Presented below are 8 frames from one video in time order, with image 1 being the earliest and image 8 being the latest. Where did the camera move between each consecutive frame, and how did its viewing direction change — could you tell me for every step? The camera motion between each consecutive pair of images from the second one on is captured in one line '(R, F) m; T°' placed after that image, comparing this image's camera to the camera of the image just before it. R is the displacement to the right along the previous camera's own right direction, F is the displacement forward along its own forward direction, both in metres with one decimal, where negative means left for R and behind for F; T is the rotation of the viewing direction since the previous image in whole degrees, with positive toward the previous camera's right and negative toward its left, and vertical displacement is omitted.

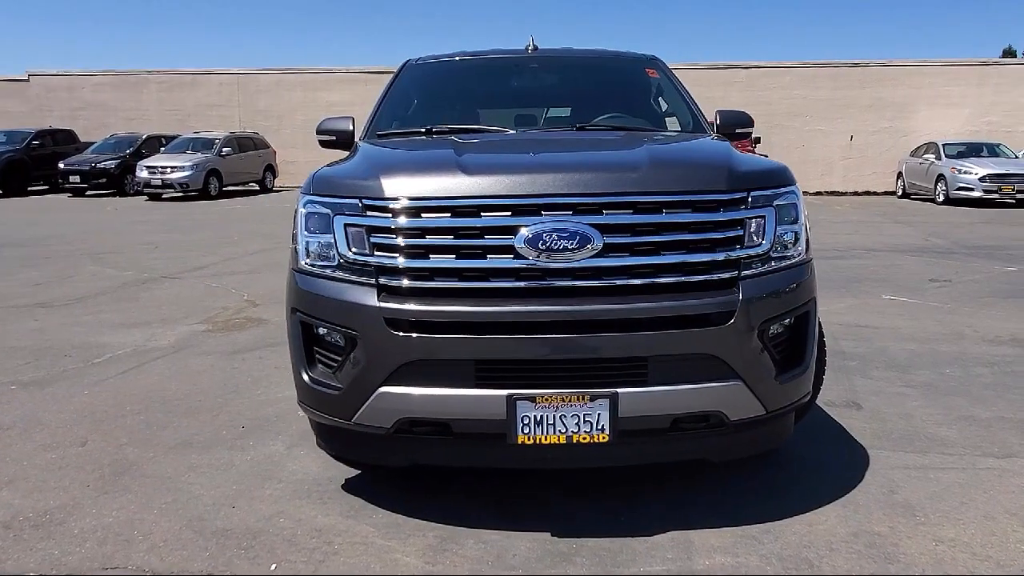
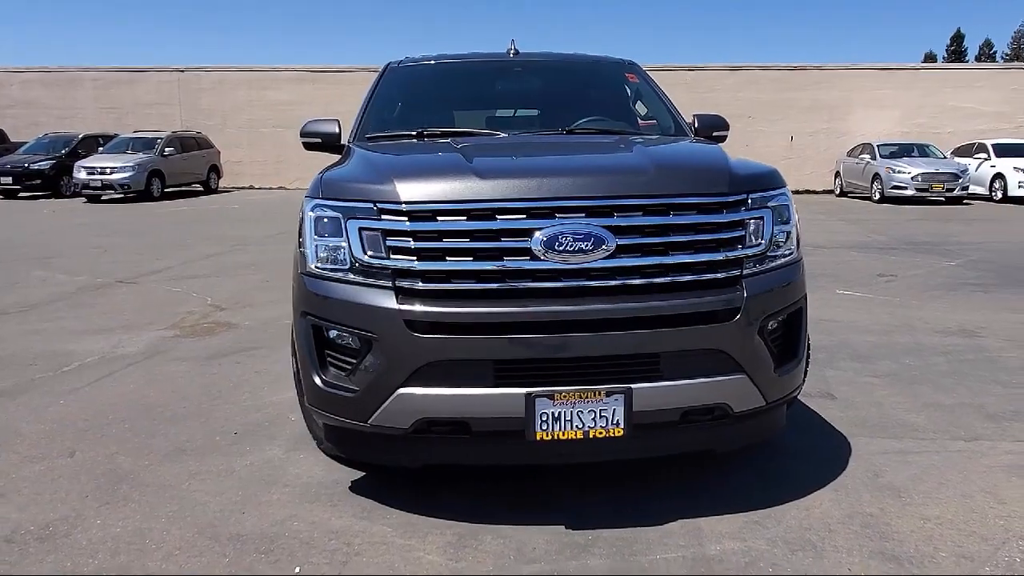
(-0.3, -0.1) m; +5°
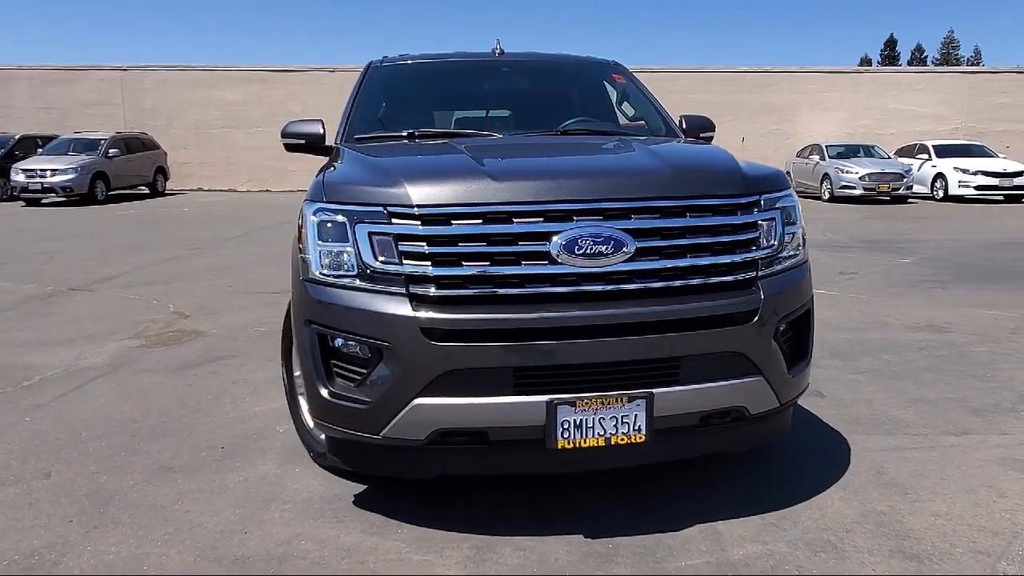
(-0.3, +0.1) m; +4°
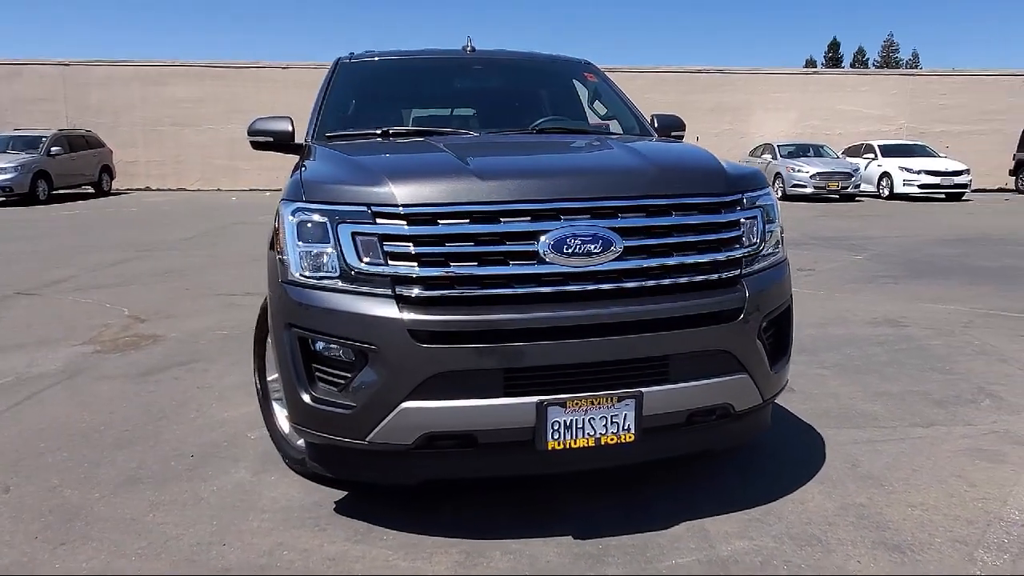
(-0.2, 0.0) m; +4°
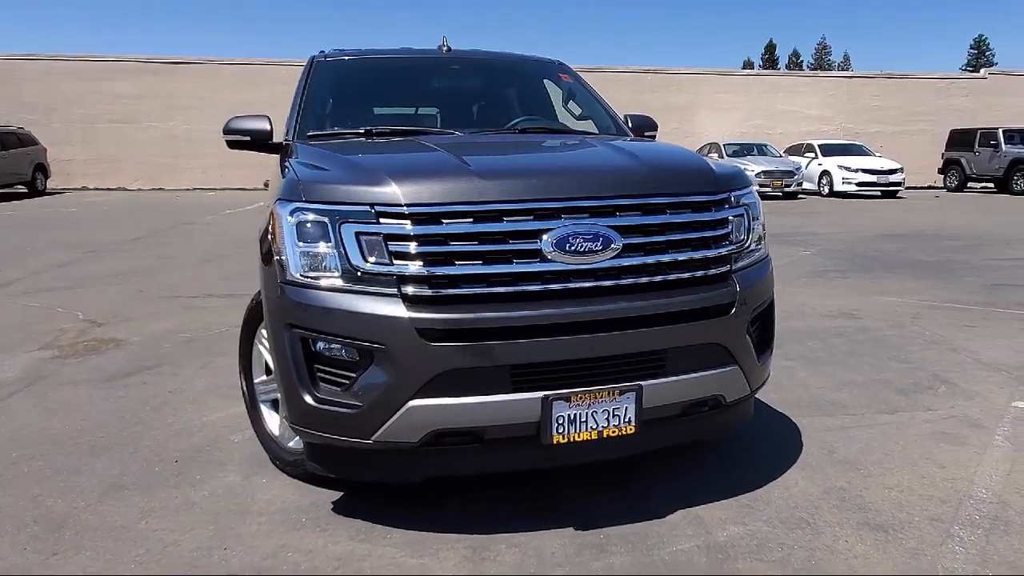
(-0.3, 0.0) m; +4°
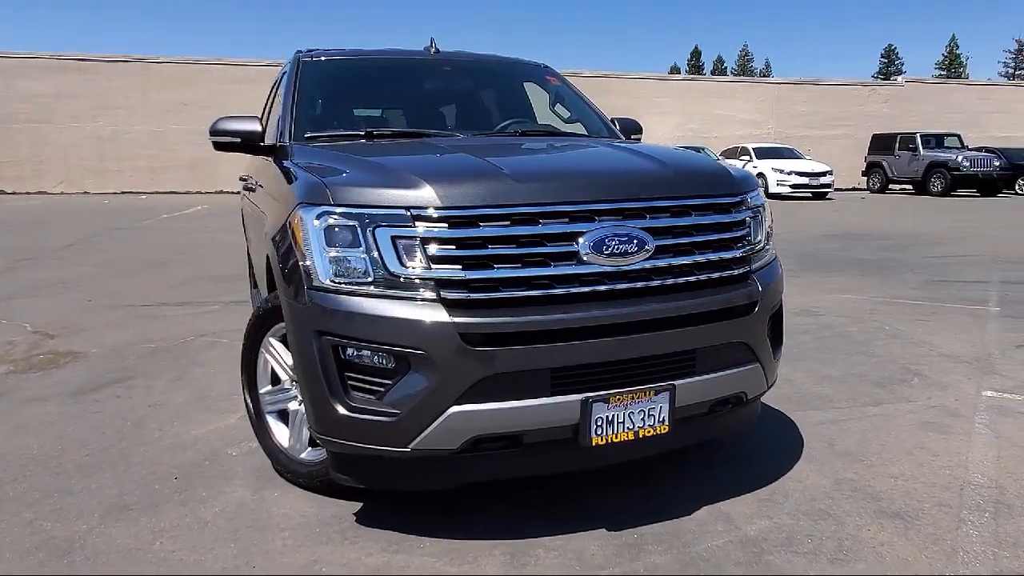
(-0.5, 0.0) m; +6°
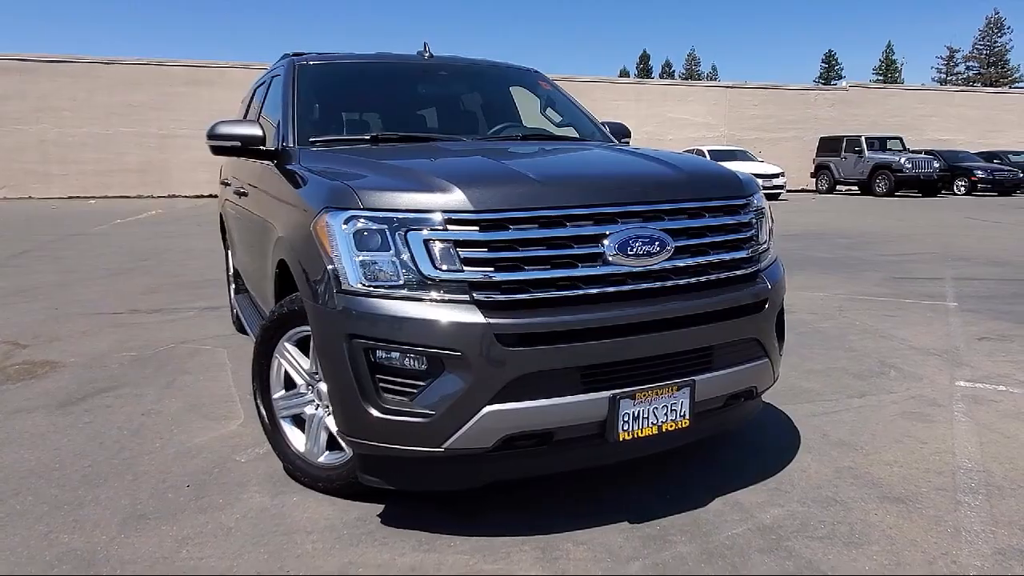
(-0.3, -0.1) m; +4°
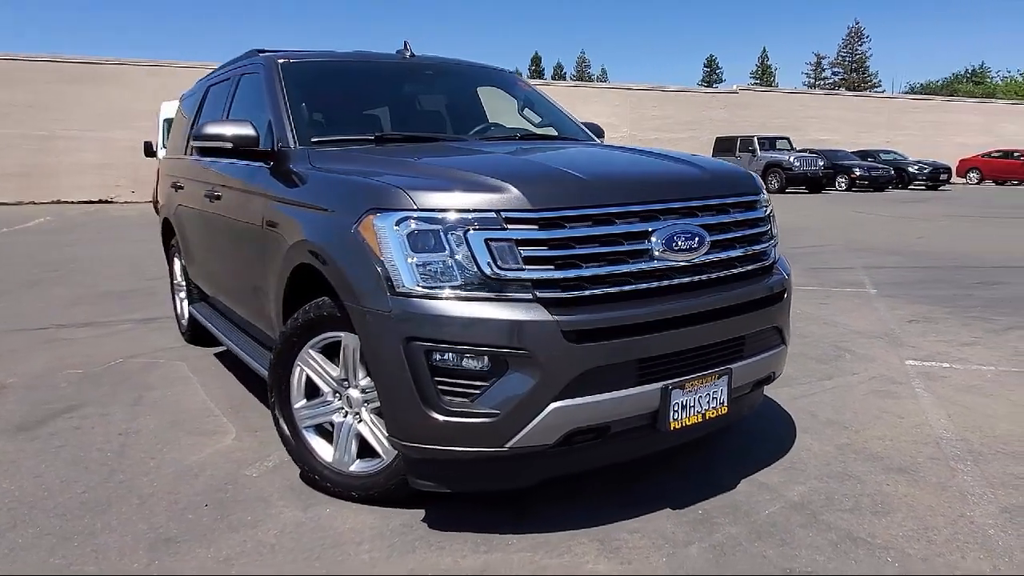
(-0.7, 0.0) m; +9°
